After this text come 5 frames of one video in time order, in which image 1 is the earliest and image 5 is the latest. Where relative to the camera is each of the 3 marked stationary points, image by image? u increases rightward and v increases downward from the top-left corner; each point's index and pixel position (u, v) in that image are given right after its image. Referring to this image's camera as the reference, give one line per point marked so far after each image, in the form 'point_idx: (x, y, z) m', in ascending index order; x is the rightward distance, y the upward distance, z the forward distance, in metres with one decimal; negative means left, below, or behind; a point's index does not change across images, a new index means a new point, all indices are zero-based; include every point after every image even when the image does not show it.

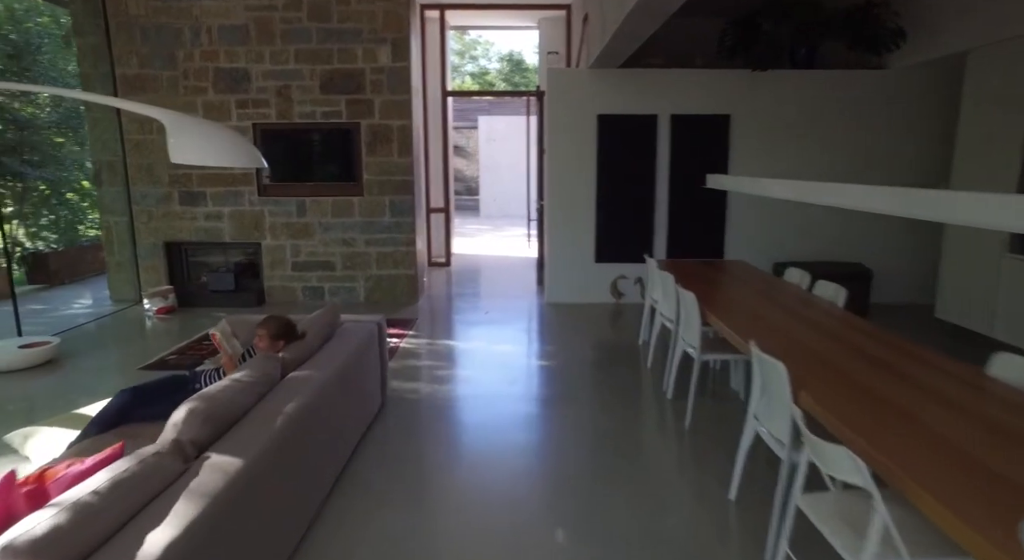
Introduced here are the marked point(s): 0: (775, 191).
0: (+1.5, +0.5, +3.4) m
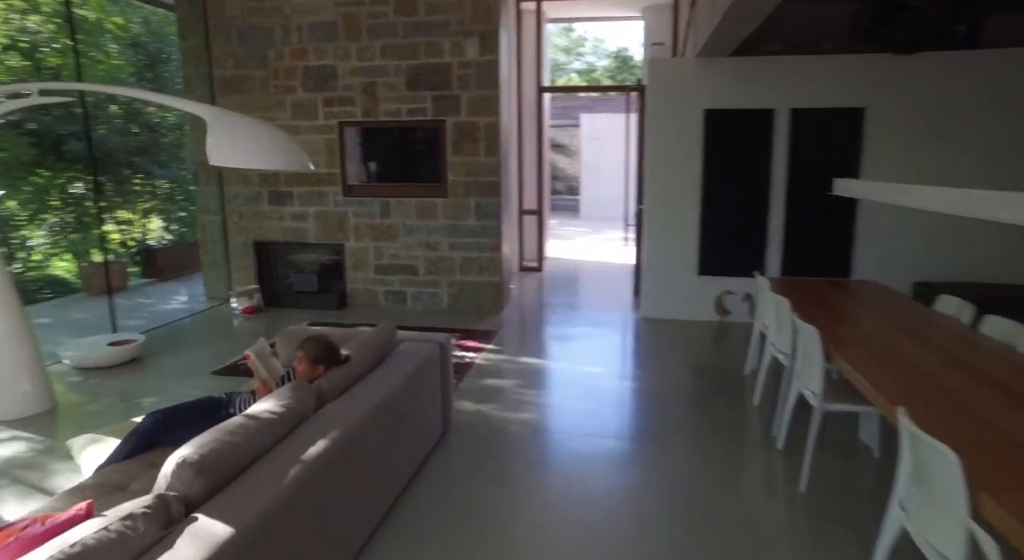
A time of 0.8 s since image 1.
0: (+1.9, +0.4, +2.7) m
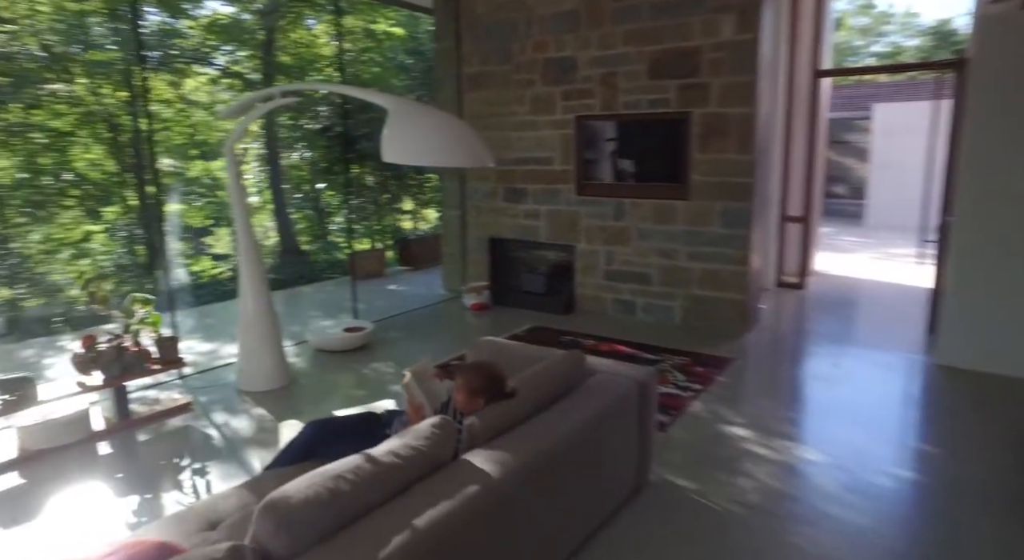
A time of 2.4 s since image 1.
0: (+2.6, +0.1, +1.3) m
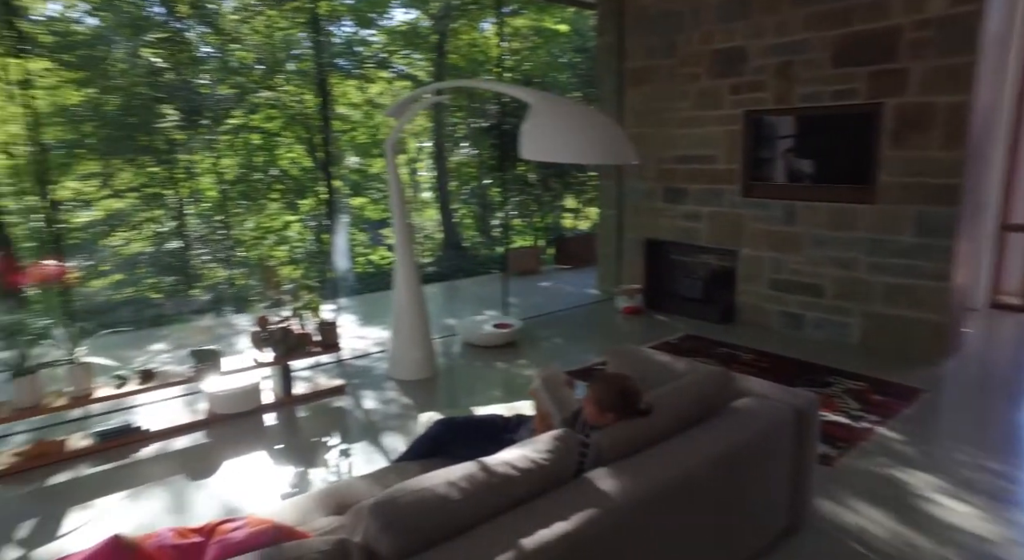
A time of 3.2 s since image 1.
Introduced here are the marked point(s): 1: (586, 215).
0: (+2.8, 0.0, +0.5) m
1: (+0.6, +0.6, +5.4) m
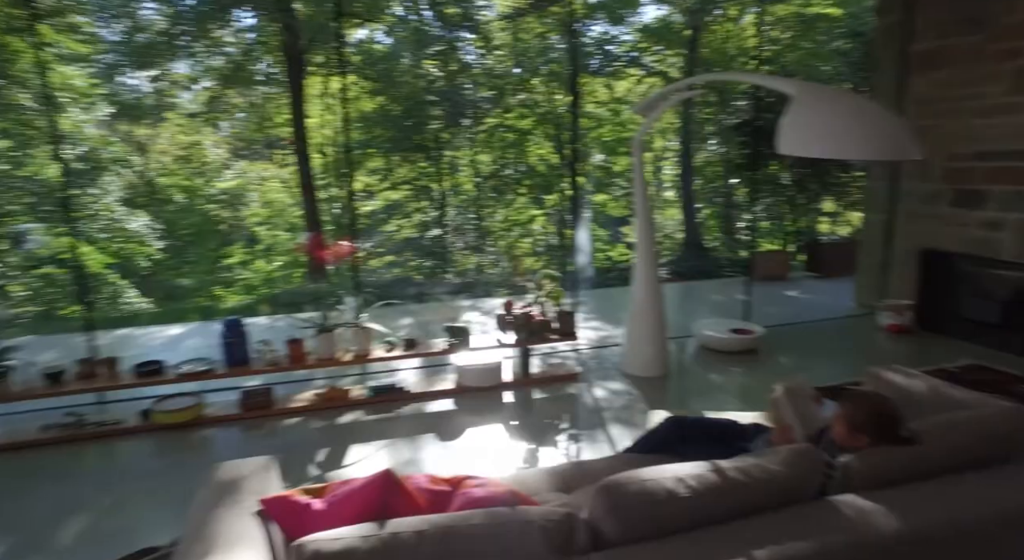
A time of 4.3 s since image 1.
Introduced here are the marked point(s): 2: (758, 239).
0: (+2.8, -0.2, -0.5) m
1: (+2.7, +0.5, +4.8) m
2: (+1.9, +0.3, +4.6) m
